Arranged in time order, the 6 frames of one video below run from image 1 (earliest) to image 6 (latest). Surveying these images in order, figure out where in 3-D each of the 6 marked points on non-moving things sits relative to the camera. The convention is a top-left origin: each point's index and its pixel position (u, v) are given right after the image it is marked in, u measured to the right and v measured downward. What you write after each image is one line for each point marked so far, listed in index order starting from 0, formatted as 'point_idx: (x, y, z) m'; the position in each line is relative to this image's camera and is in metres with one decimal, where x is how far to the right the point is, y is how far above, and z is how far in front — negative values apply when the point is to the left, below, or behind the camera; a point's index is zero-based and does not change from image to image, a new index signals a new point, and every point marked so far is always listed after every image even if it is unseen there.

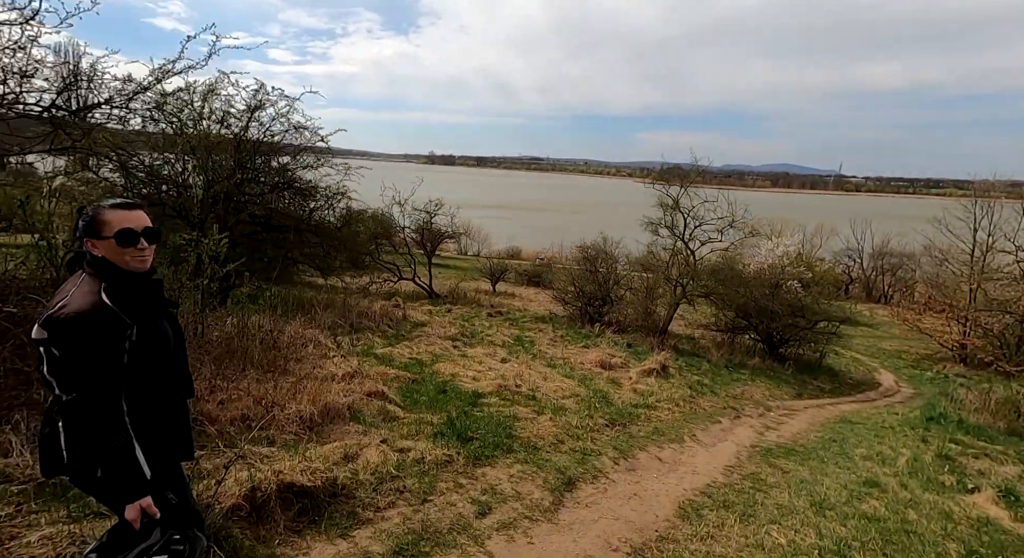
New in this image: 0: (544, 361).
0: (+0.6, -1.5, +10.7) m
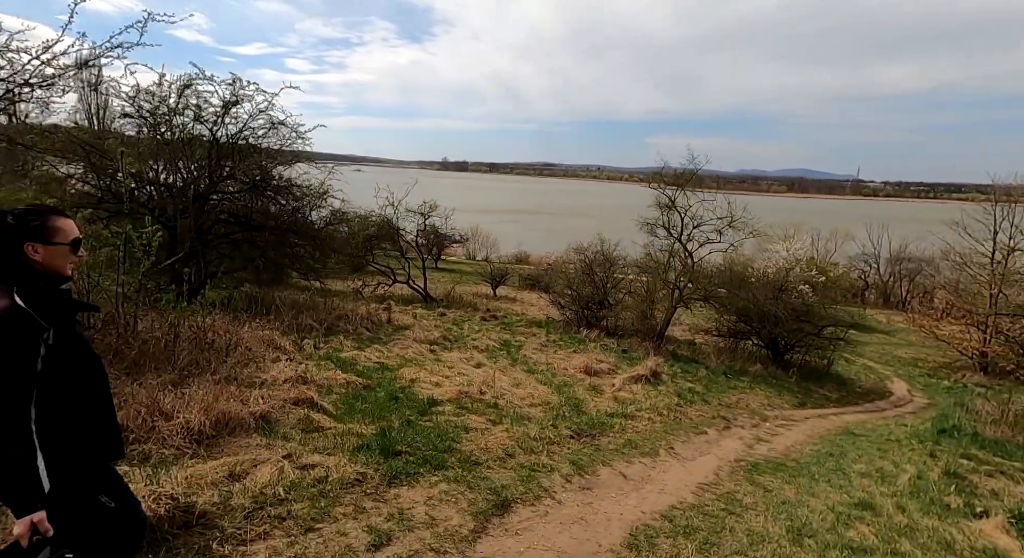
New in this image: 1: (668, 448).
0: (+0.2, -1.5, +10.1) m
1: (+1.8, -2.0, +6.8) m
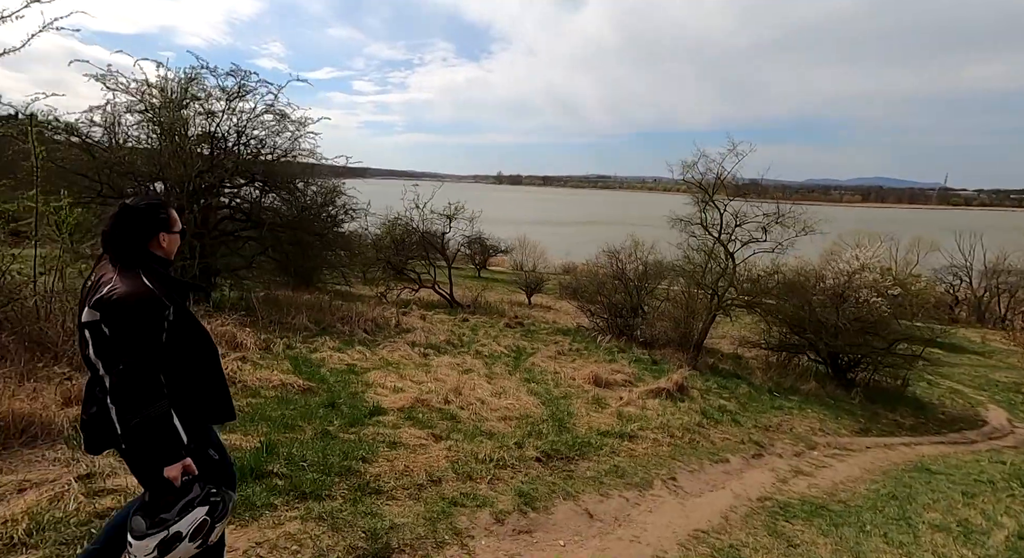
0: (+0.2, -1.5, +8.8) m
1: (+1.4, -1.8, +5.3) m
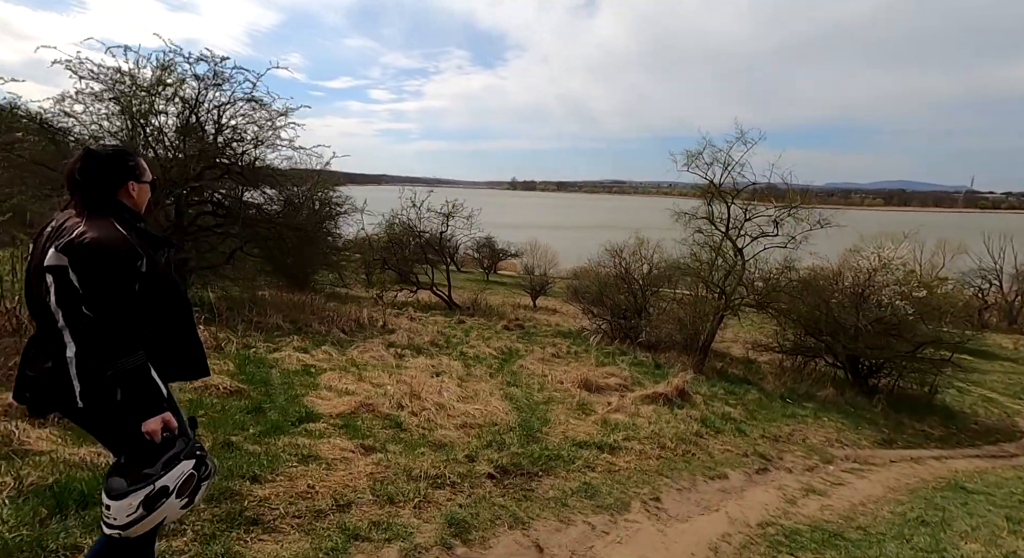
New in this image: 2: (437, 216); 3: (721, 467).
0: (-0.1, -1.4, +8.0) m
1: (+1.1, -1.7, +4.5) m
2: (-2.6, +2.2, +20.0) m
3: (+2.1, -1.9, +5.7) m
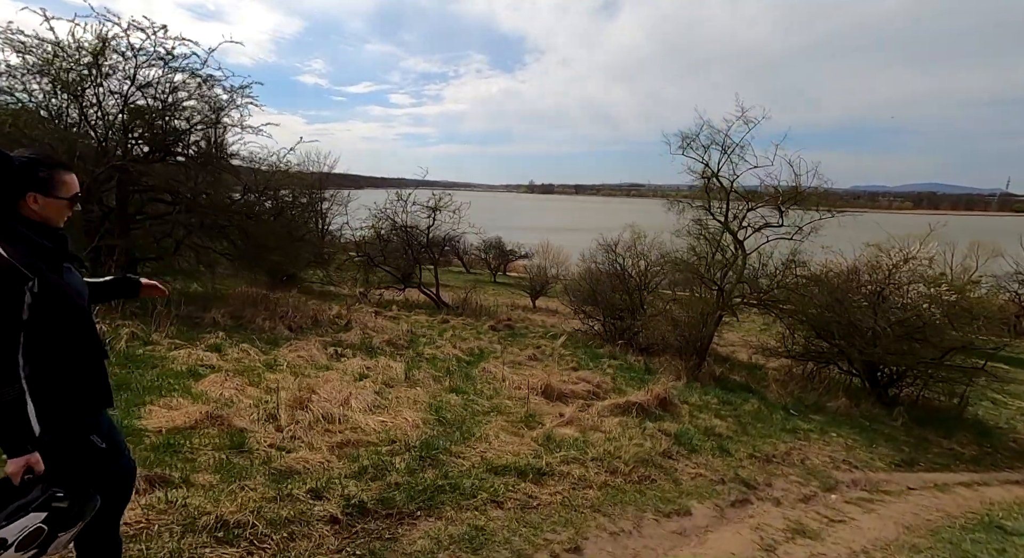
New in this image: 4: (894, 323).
0: (-0.8, -1.2, +6.8) m
1: (+0.3, -1.5, +3.3) m
2: (-2.8, +2.3, +18.9) m
3: (+1.4, -1.7, +4.5) m
4: (+7.0, -0.8, +10.6) m
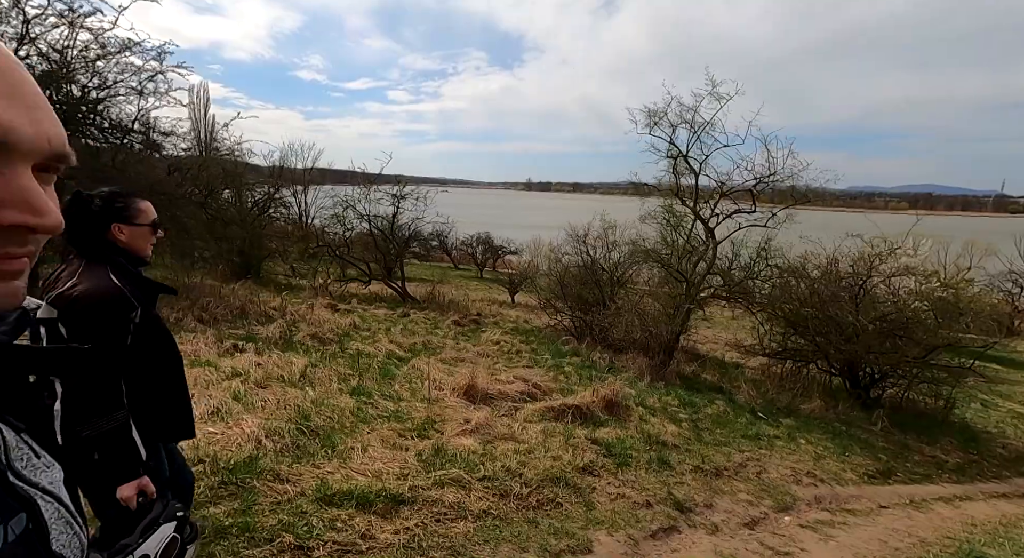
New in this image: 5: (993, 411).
0: (-1.6, -1.1, +5.9) m
1: (-0.6, -1.4, +2.4) m
2: (-3.7, +2.5, +18.0) m
3: (+0.5, -1.6, +3.6) m
4: (+6.1, -0.6, +9.7) m
5: (+9.1, -2.5, +11.0) m
